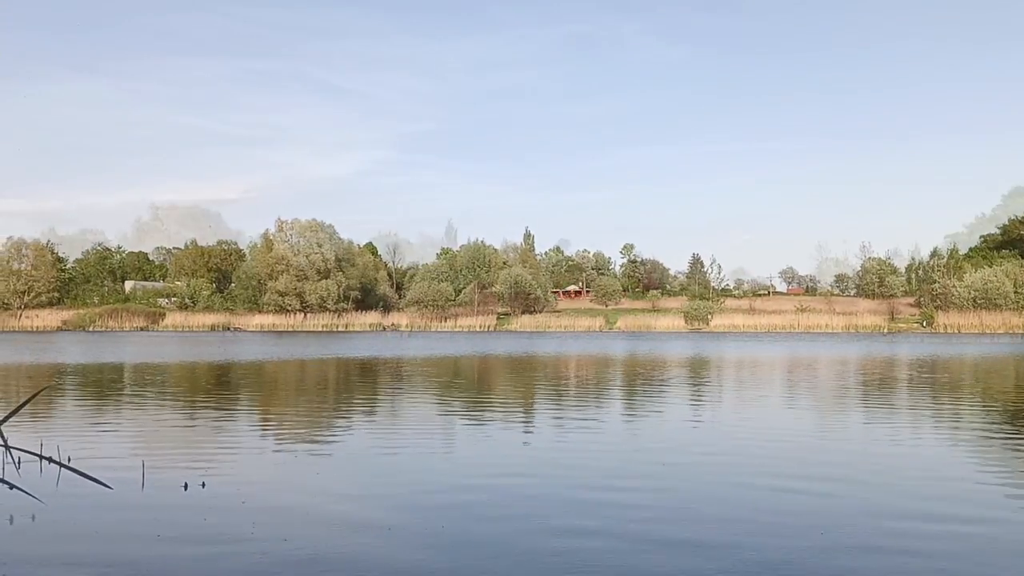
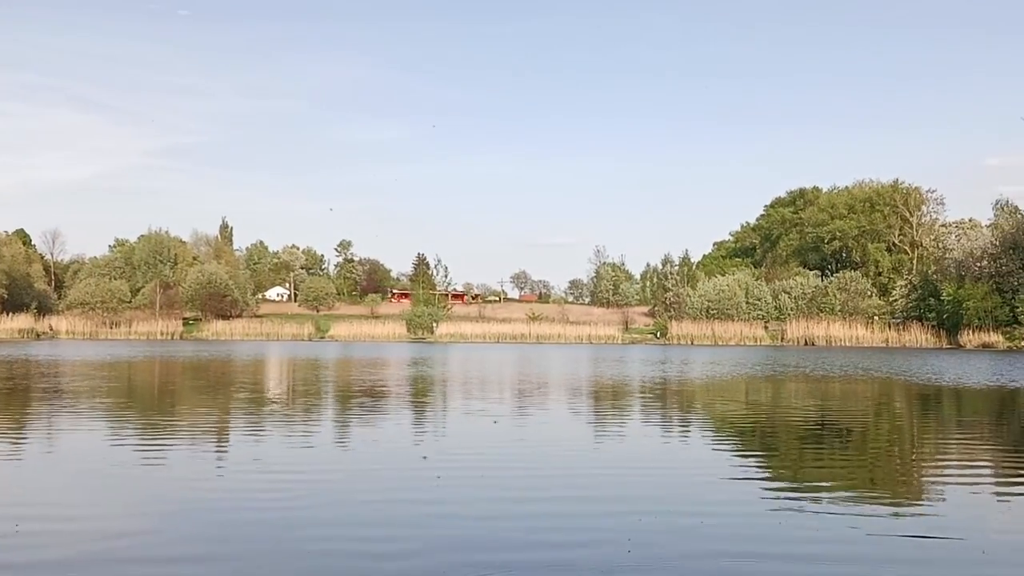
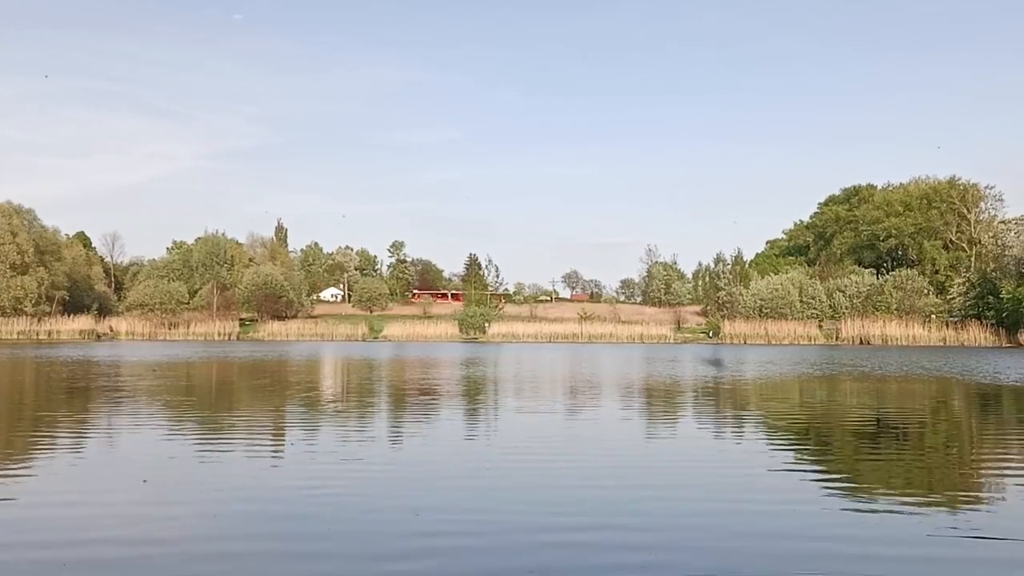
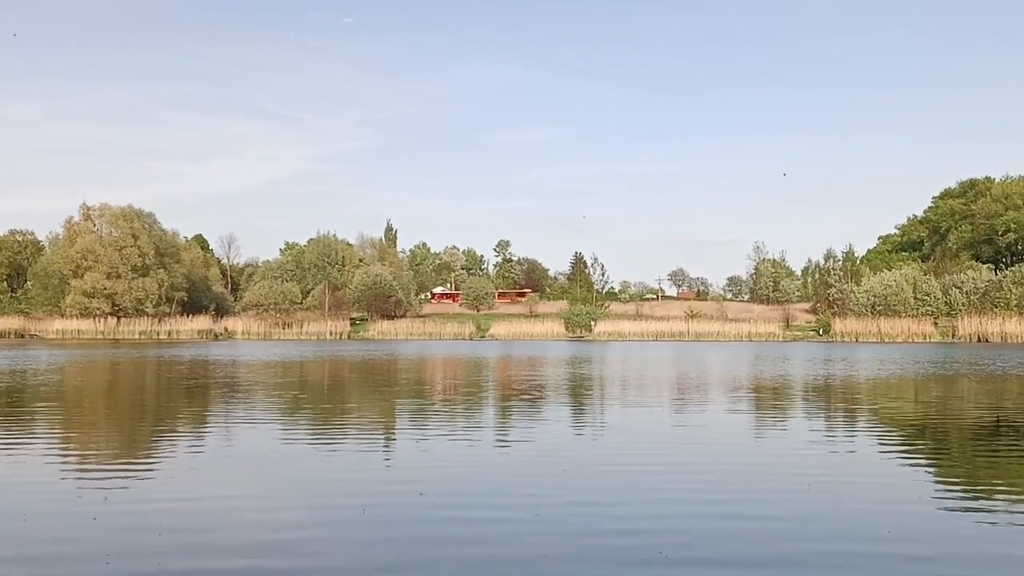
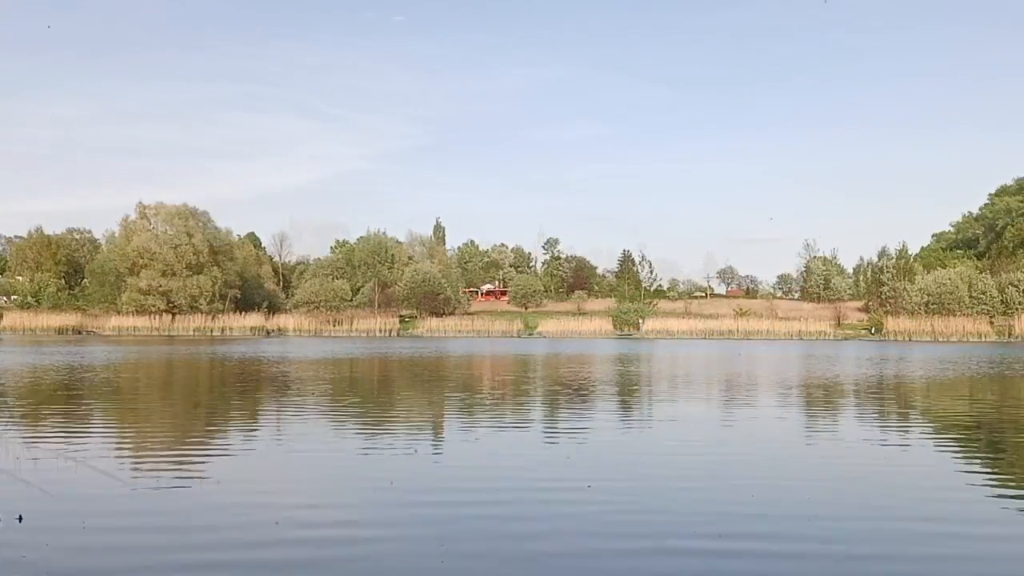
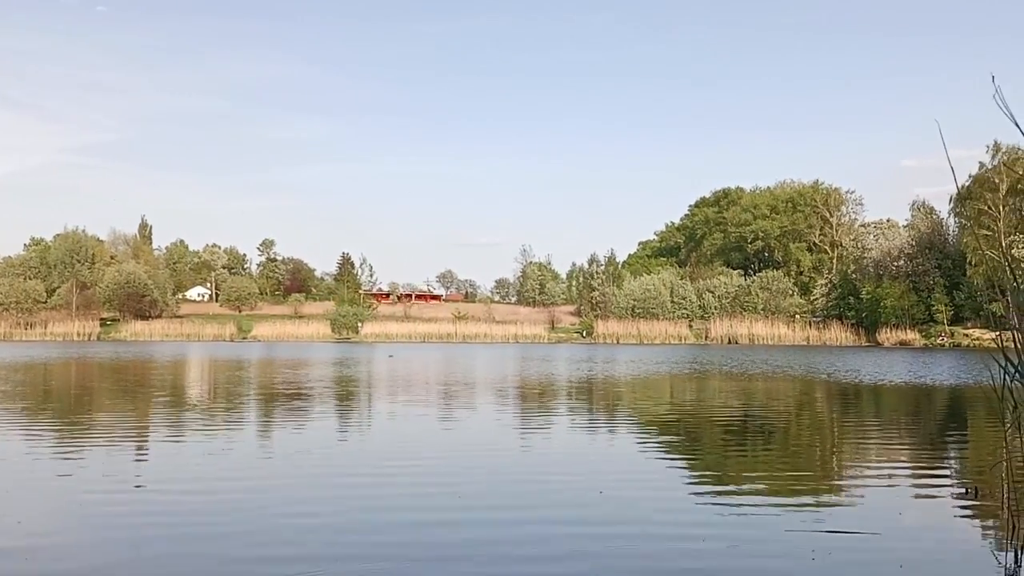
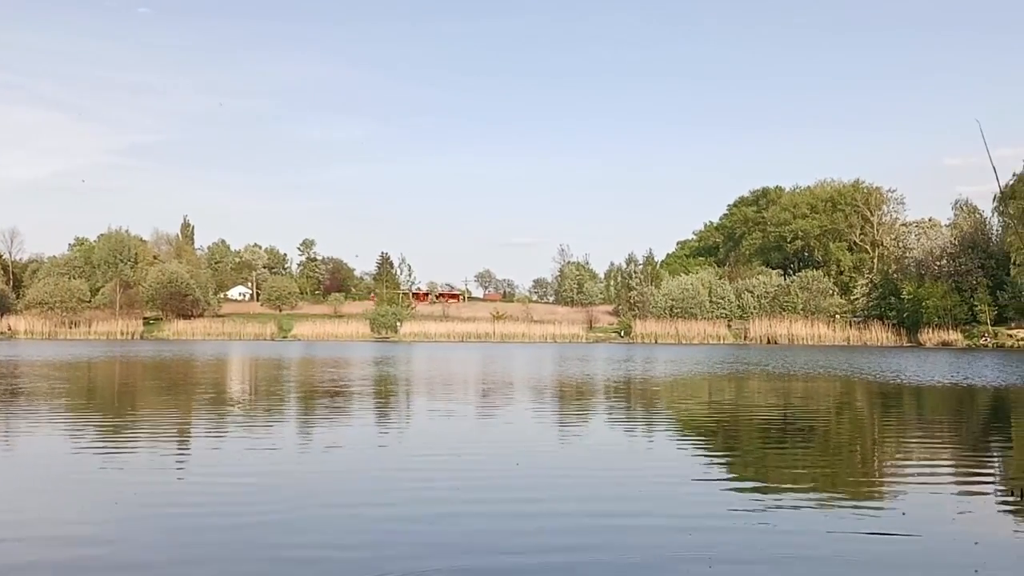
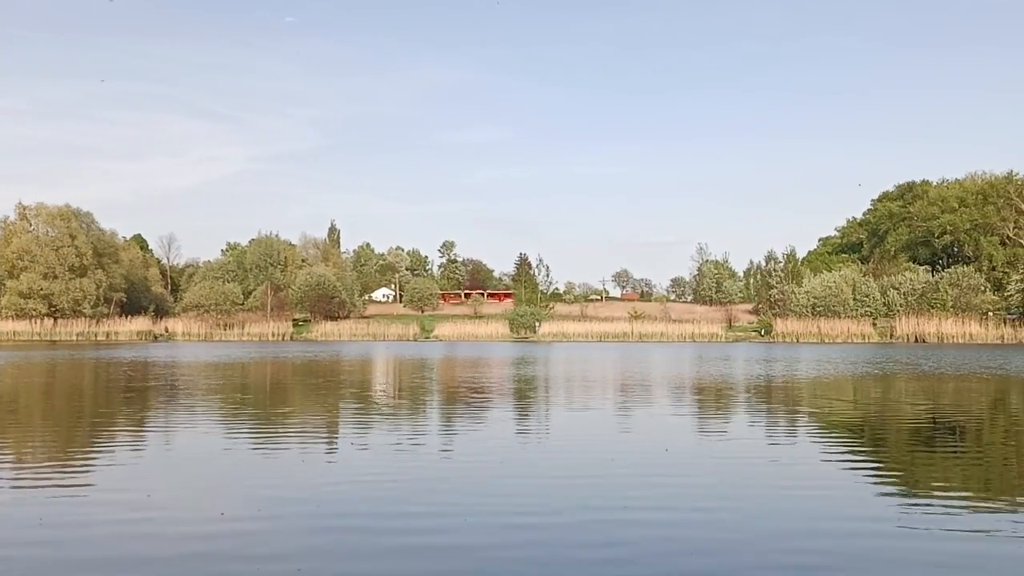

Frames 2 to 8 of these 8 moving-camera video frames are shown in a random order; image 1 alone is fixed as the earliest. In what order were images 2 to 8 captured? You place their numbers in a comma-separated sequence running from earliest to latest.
5, 4, 8, 3, 2, 7, 6
